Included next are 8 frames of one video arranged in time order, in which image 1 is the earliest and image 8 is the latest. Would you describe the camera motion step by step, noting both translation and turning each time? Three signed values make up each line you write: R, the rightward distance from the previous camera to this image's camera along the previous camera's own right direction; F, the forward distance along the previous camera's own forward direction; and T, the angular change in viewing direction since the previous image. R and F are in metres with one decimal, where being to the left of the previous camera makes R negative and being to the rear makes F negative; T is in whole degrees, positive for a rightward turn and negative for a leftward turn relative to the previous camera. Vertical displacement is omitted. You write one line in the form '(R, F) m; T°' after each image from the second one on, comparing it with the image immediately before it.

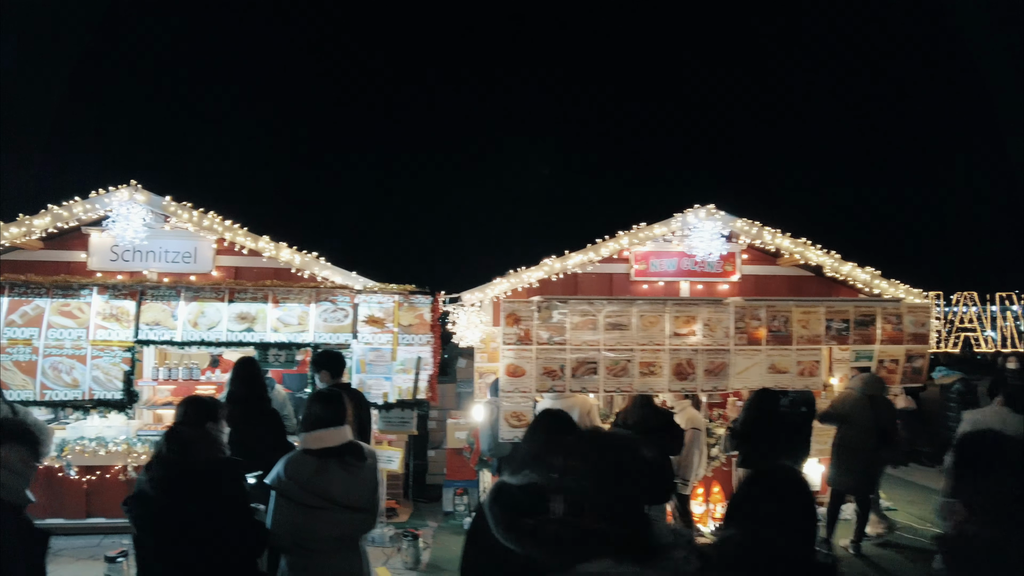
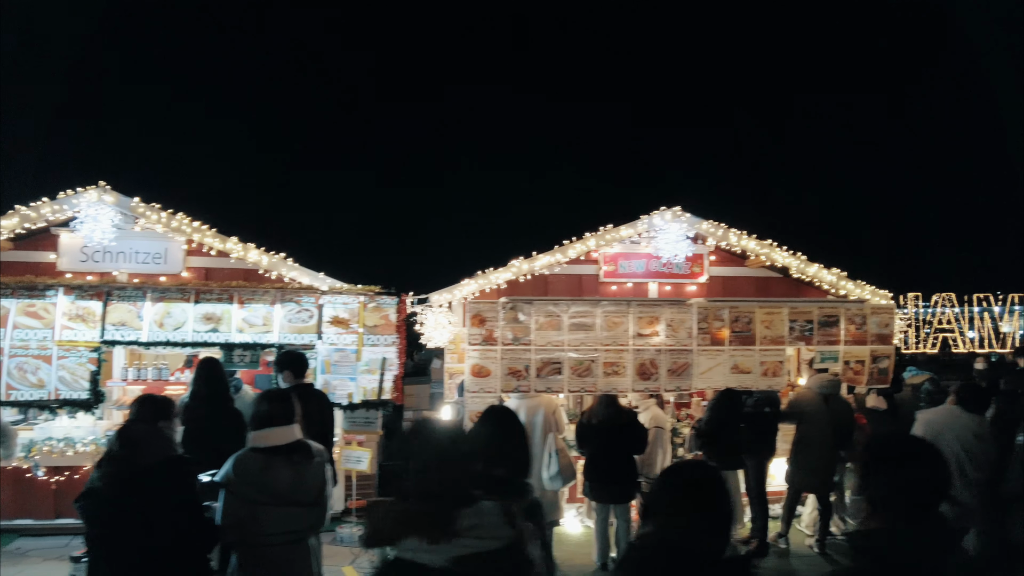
(+0.3, 0.0) m; +1°
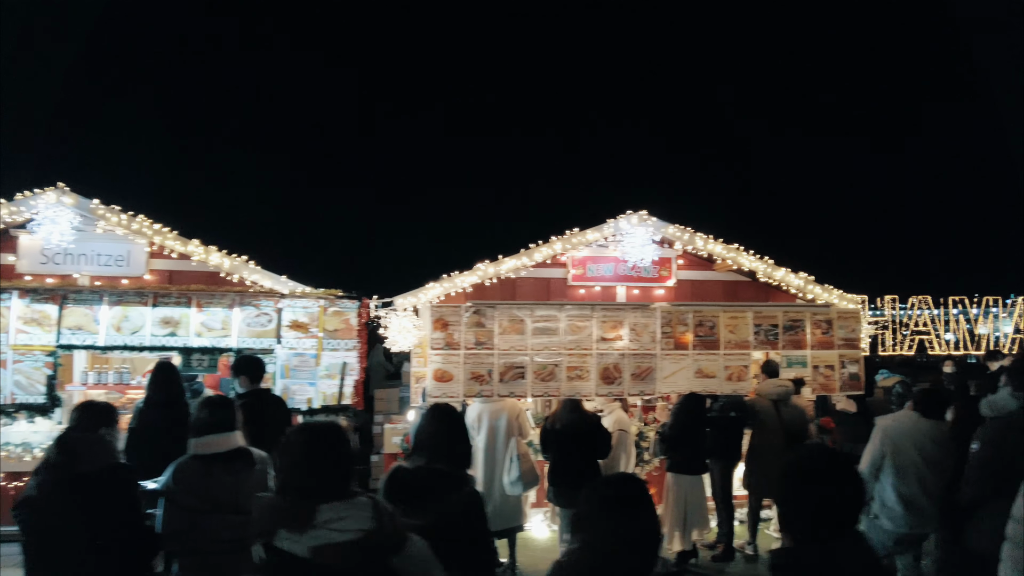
(+0.3, +0.1) m; +1°
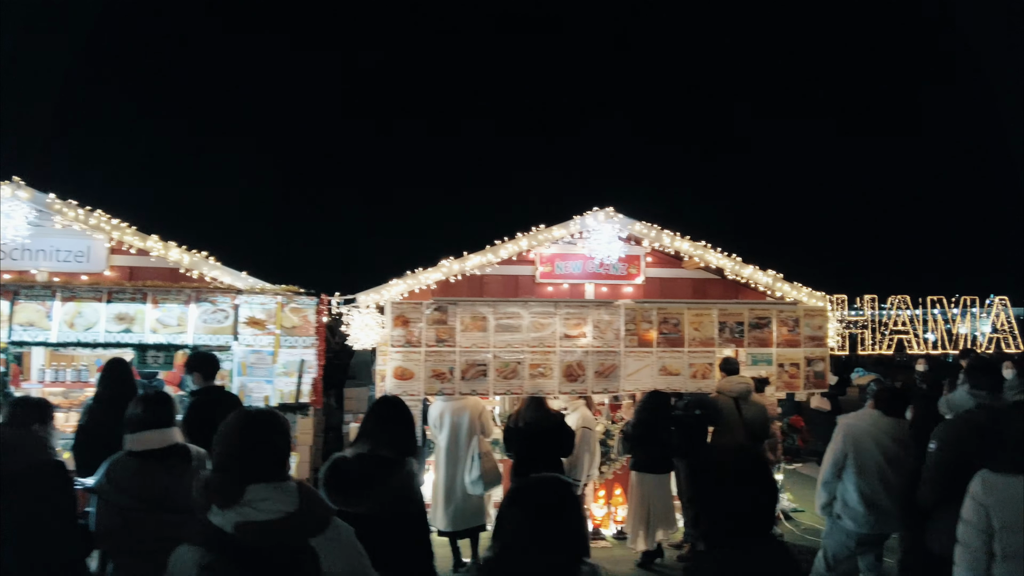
(+0.3, +0.1) m; +1°
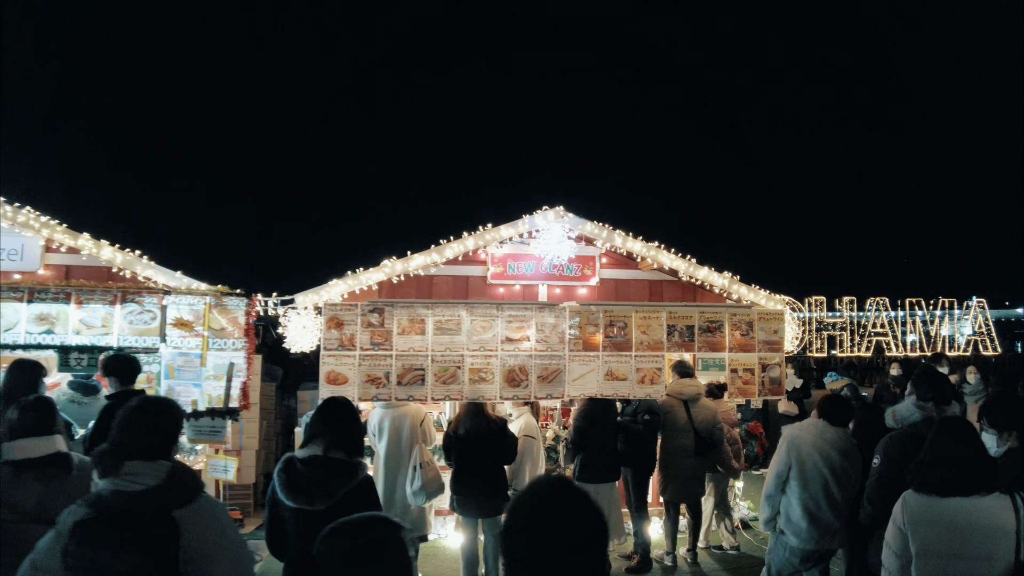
(+0.5, +0.2) m; +1°
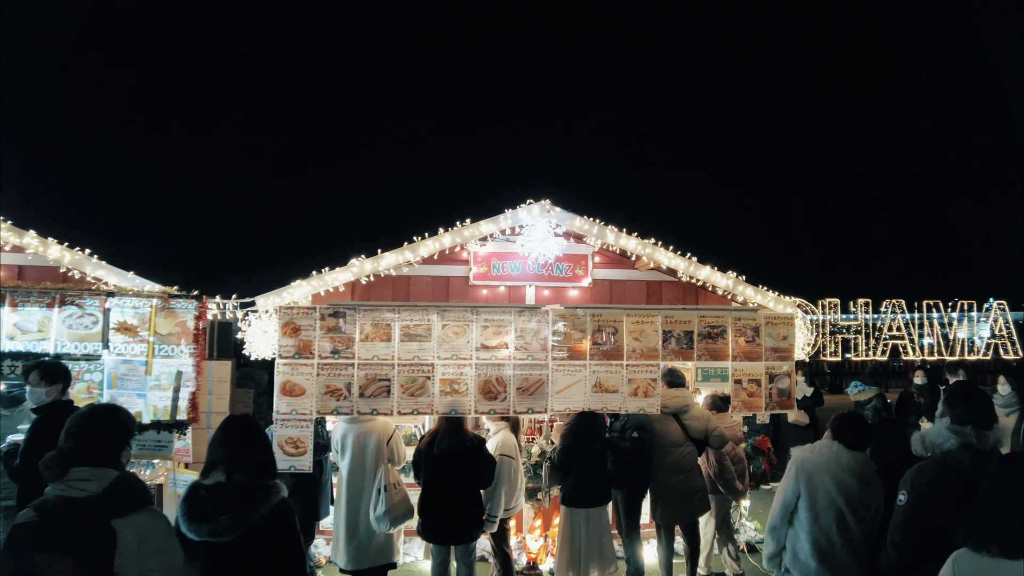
(+0.3, +0.6) m; -1°
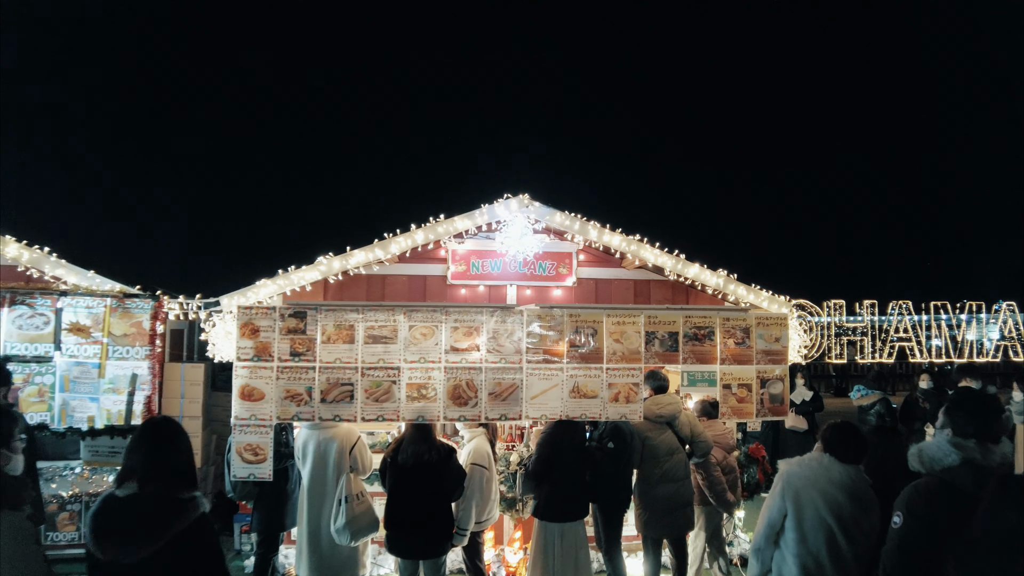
(+0.3, +0.3) m; -1°
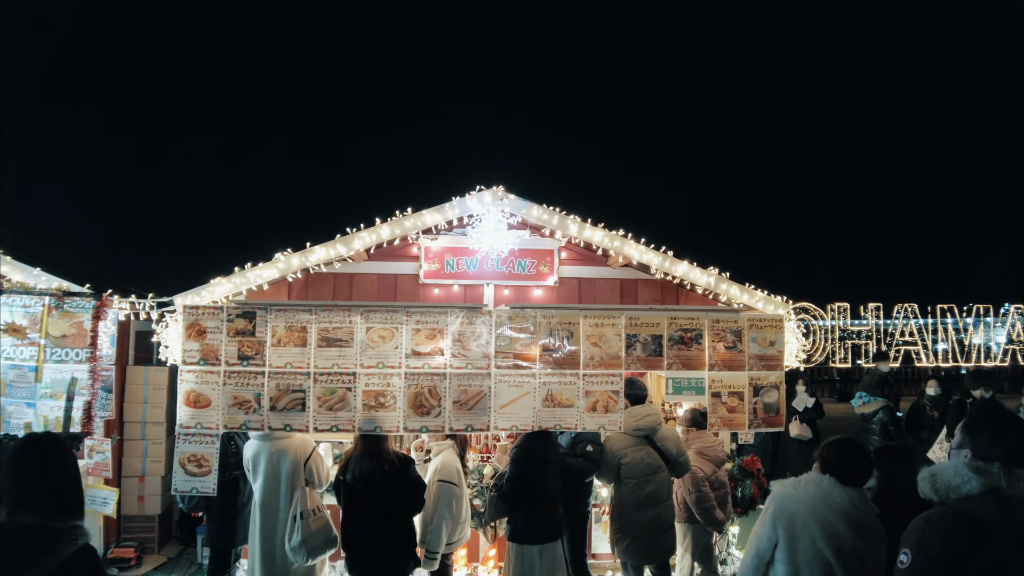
(+0.3, +0.4) m; 0°
